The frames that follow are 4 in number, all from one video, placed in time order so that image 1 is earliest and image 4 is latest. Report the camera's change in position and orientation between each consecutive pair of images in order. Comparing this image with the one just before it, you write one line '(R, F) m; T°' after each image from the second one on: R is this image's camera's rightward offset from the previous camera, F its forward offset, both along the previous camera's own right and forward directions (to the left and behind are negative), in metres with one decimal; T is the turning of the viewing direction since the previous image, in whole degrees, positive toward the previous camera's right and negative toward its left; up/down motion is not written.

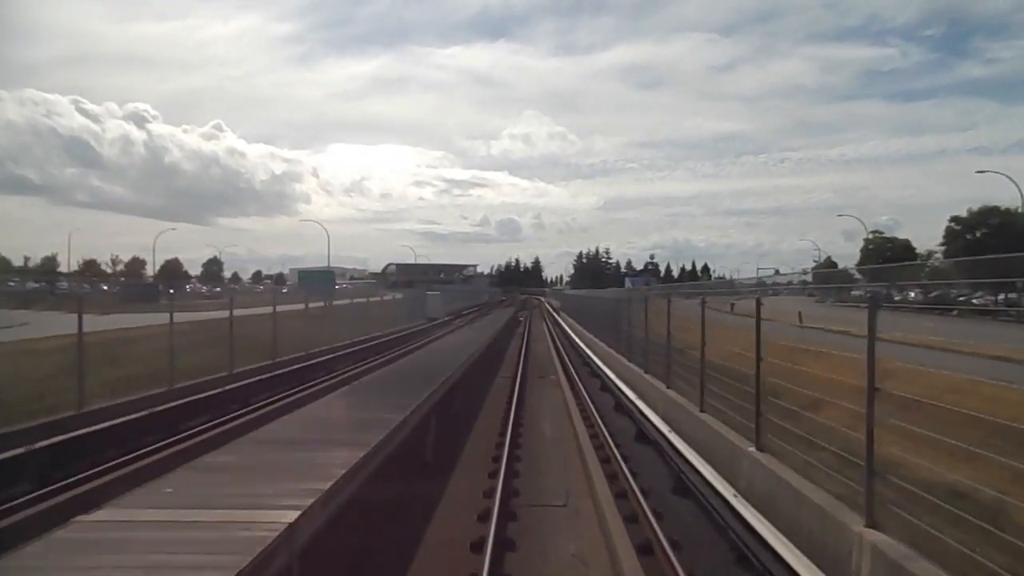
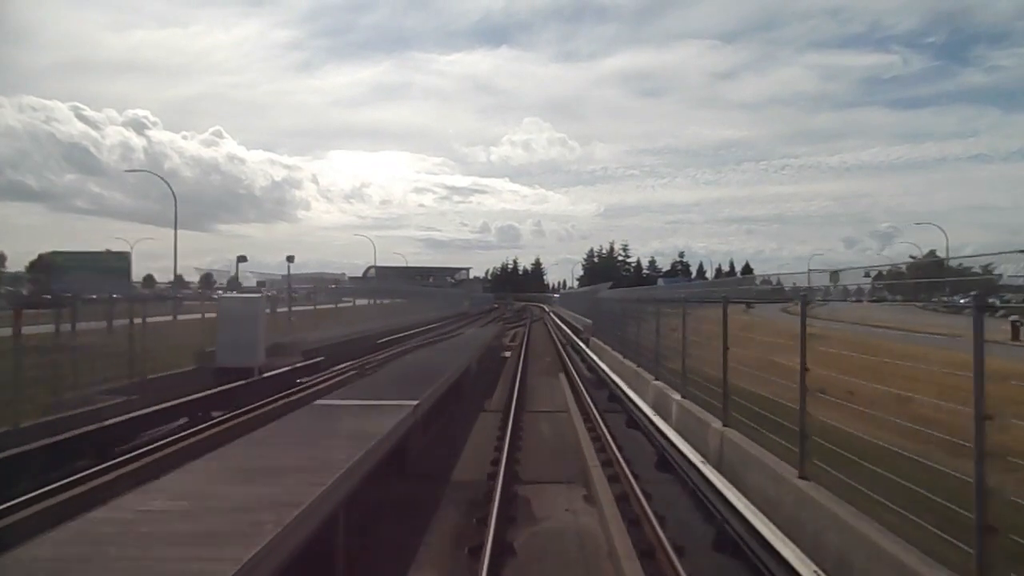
(0.0, +1.0) m; 0°
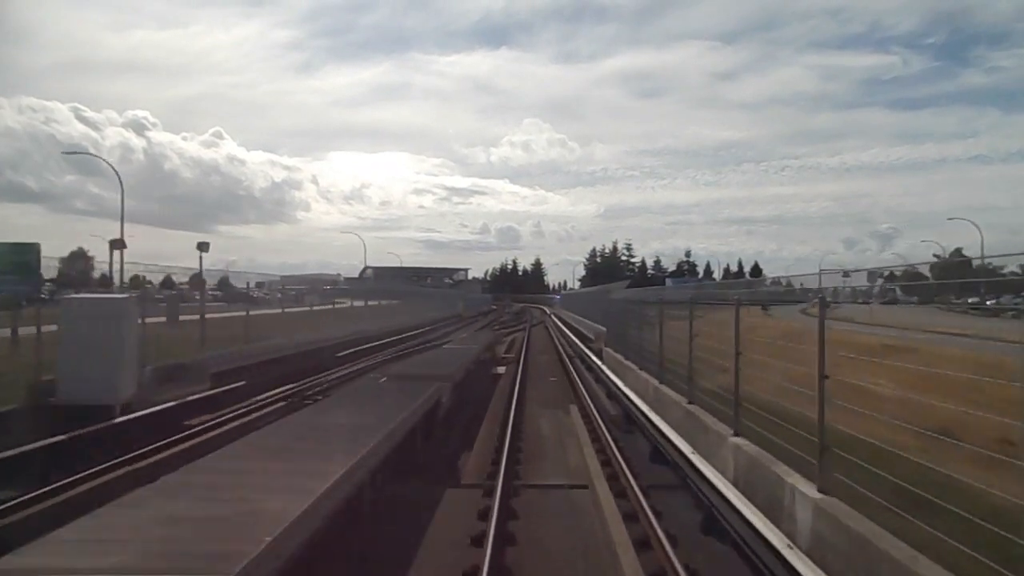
(0.0, +0.4) m; 0°
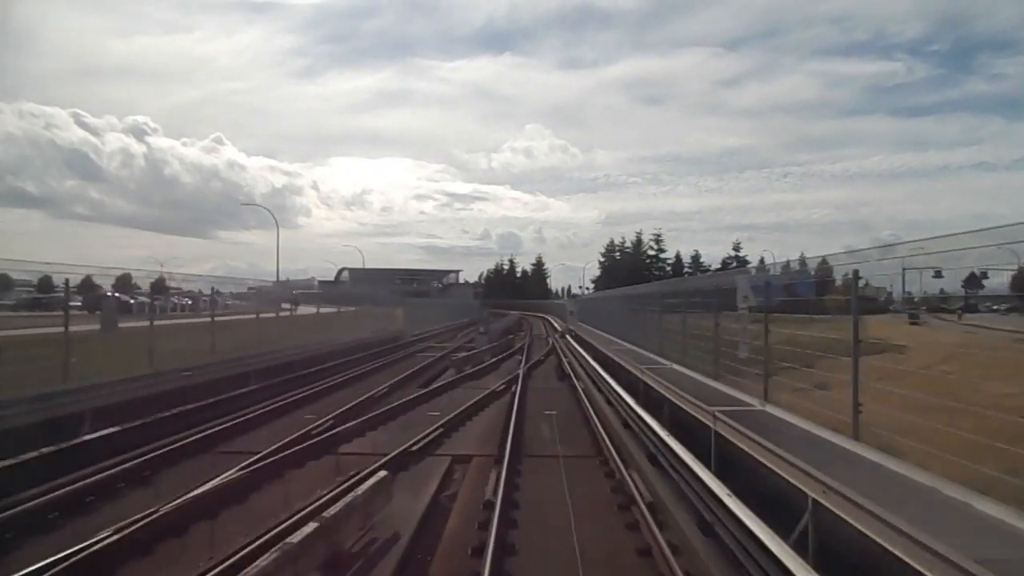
(0.0, +1.9) m; 0°
